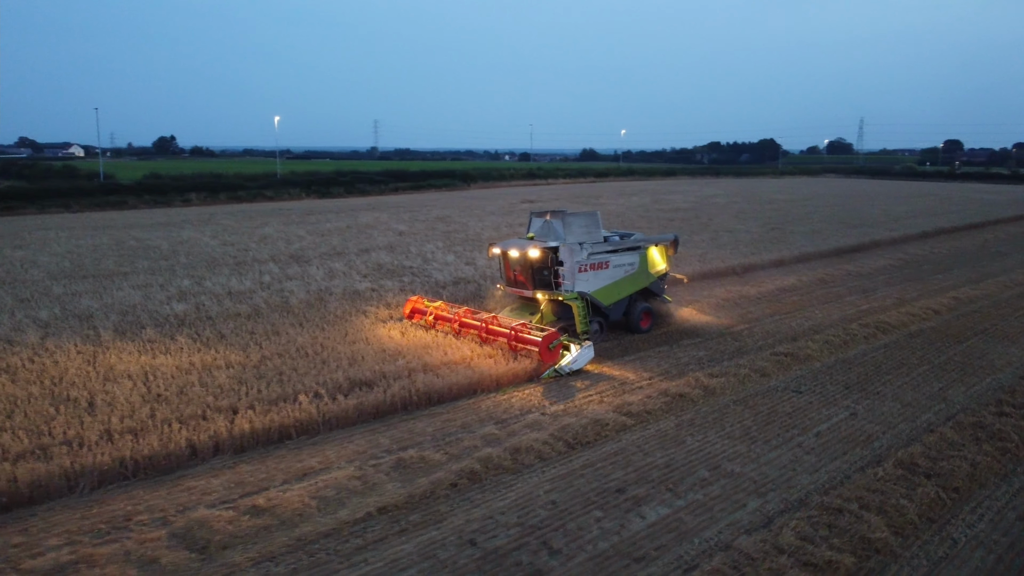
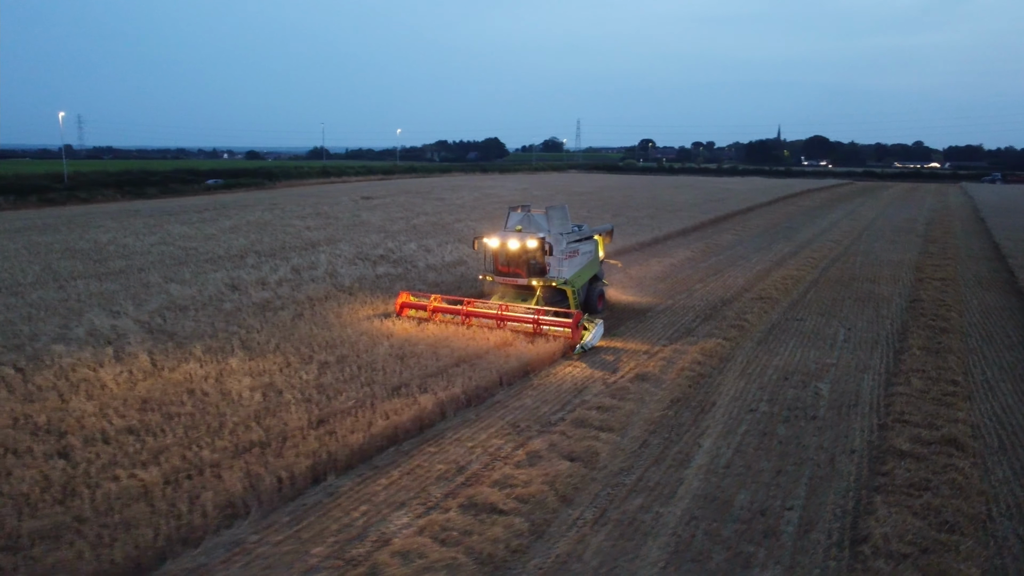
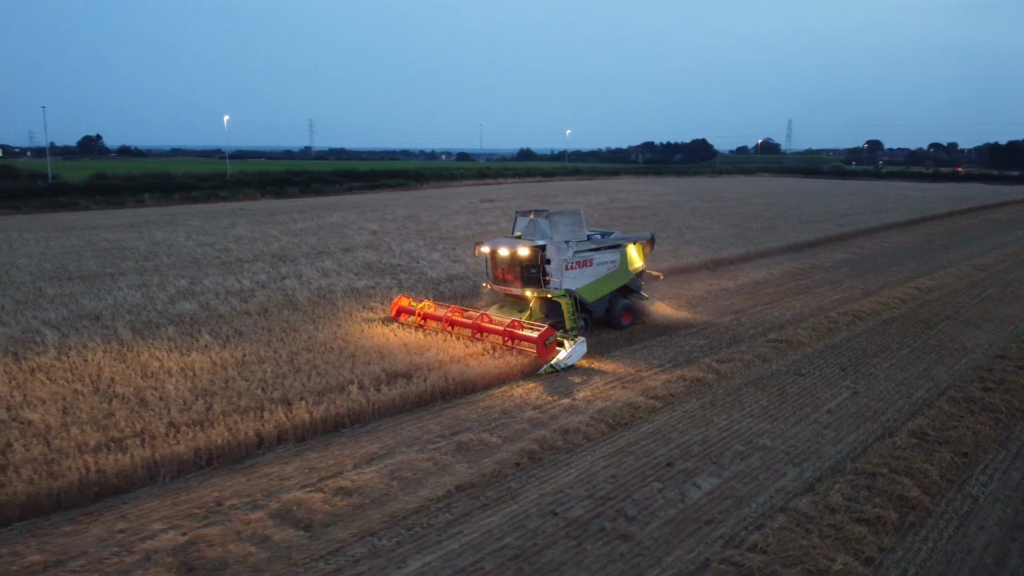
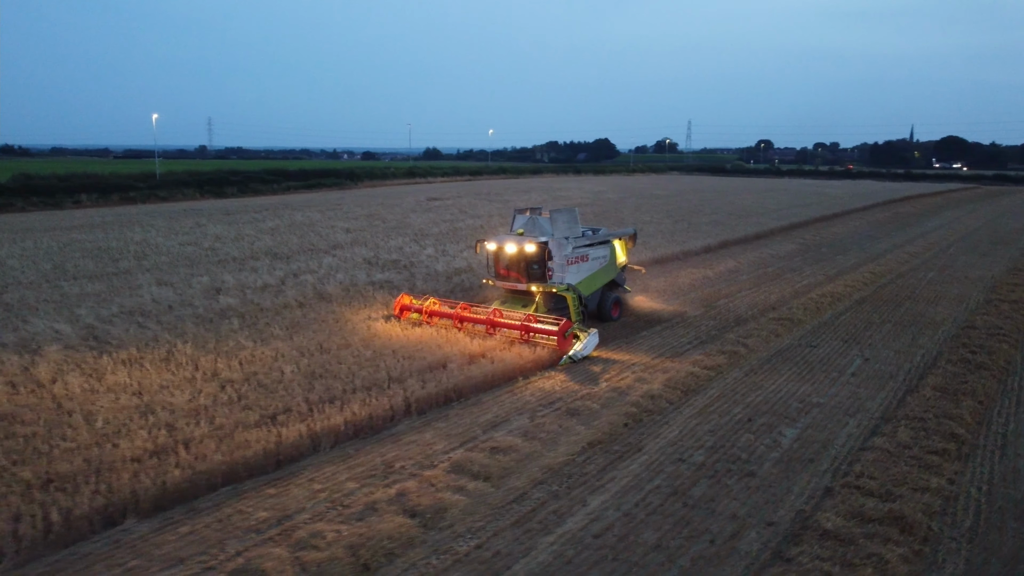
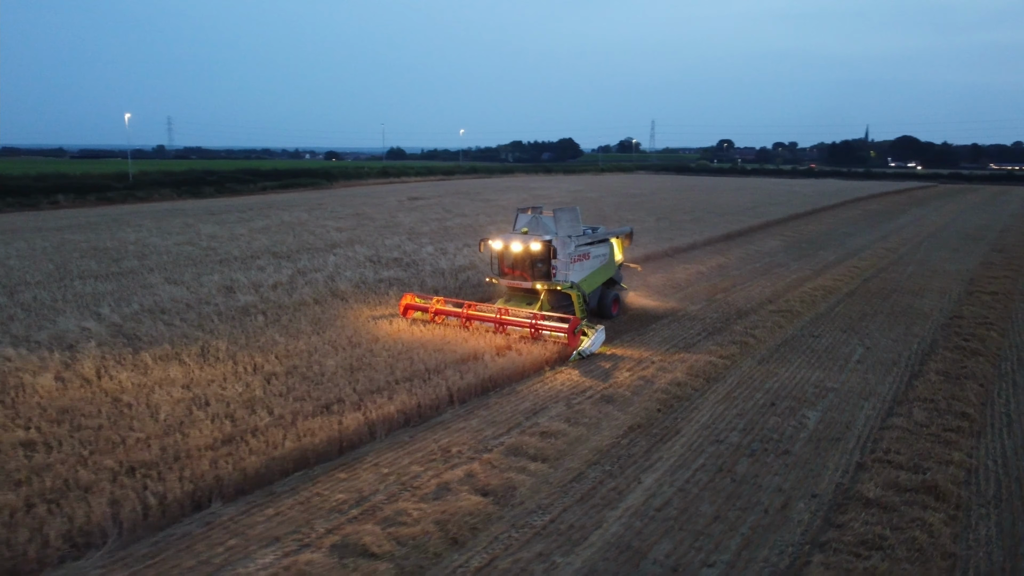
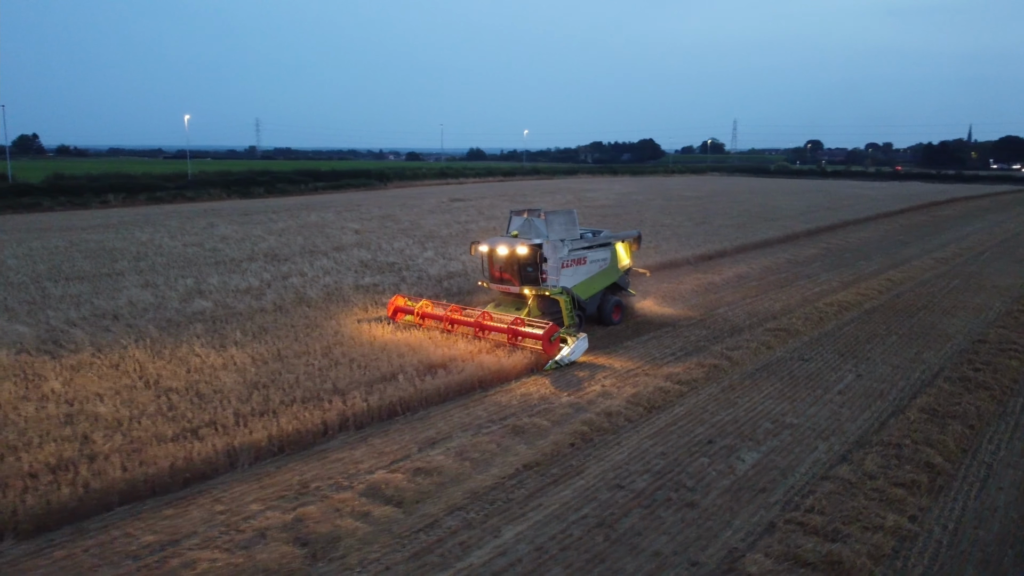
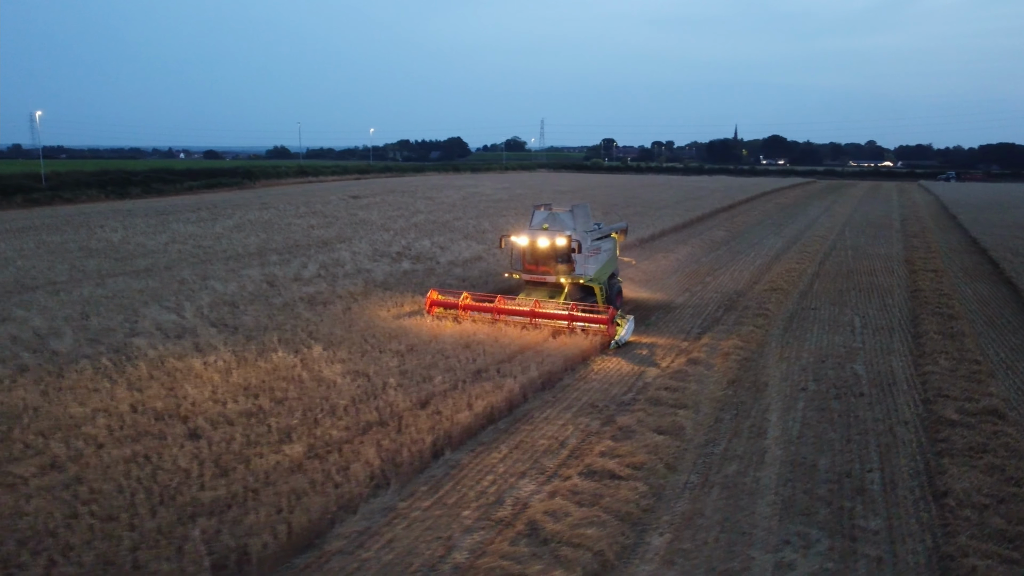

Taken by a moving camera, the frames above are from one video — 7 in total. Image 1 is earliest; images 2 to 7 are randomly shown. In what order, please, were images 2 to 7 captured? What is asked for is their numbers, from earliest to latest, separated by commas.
3, 6, 4, 5, 2, 7
